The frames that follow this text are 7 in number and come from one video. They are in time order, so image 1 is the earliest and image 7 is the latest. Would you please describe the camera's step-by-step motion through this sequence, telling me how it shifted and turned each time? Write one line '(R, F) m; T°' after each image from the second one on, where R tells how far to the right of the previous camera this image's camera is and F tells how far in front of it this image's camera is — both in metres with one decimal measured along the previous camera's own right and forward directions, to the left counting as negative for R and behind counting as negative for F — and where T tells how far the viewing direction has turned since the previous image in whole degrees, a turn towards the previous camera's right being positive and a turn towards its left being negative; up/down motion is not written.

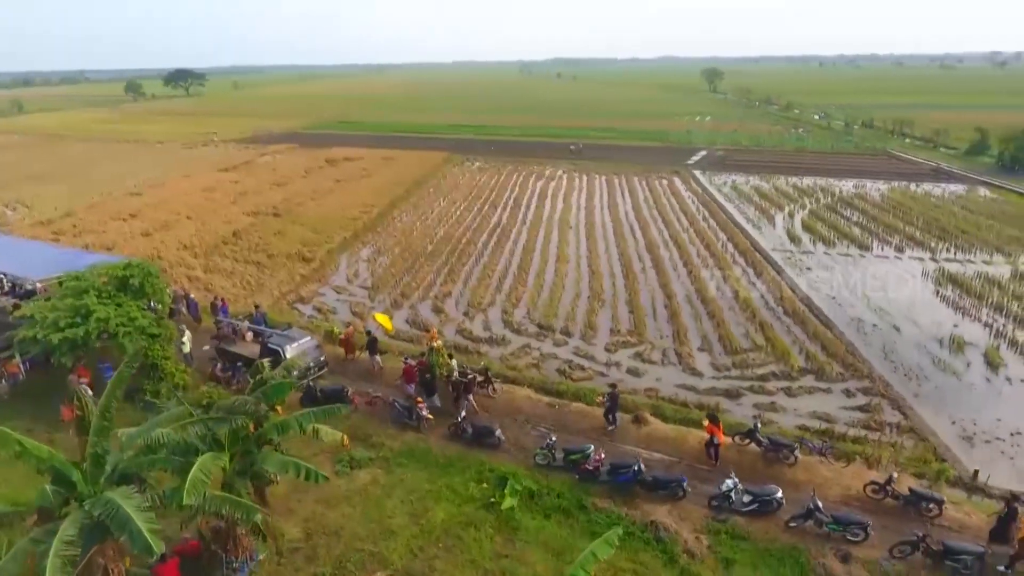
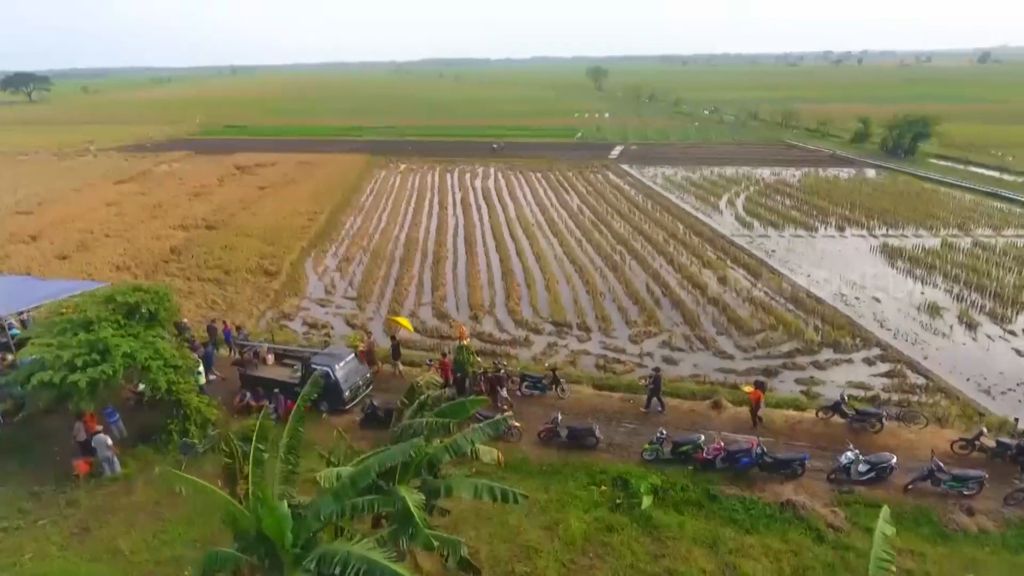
(-4.0, +0.8) m; +10°
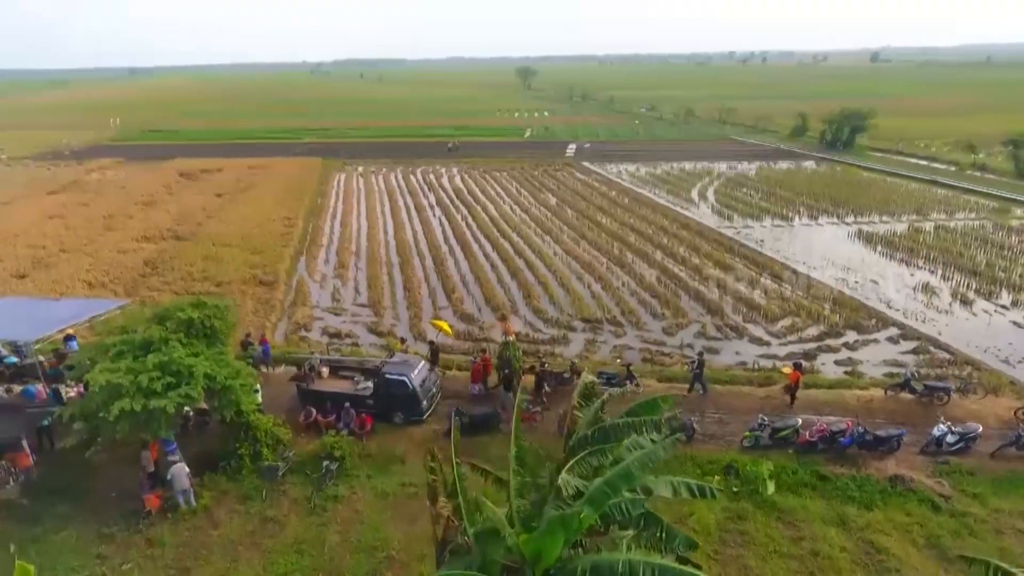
(-3.3, +0.4) m; +7°
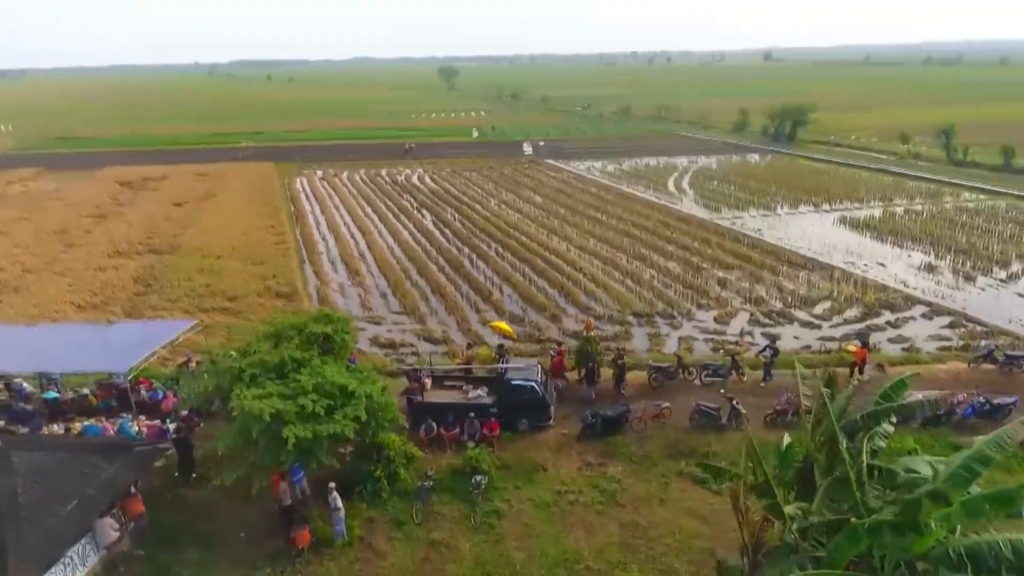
(-4.3, +0.6) m; +8°
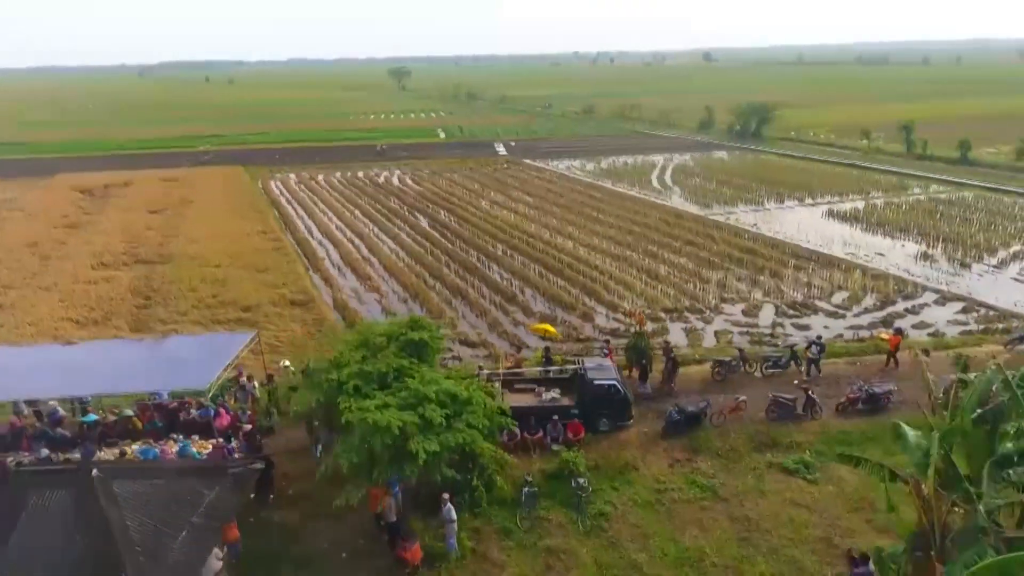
(-2.6, +0.3) m; +5°
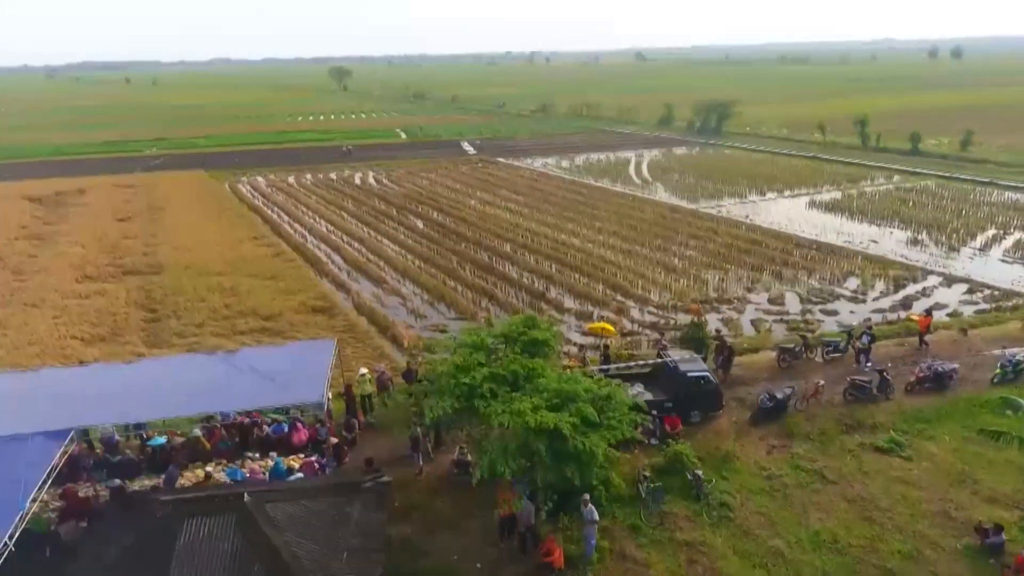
(-3.0, +0.4) m; +6°
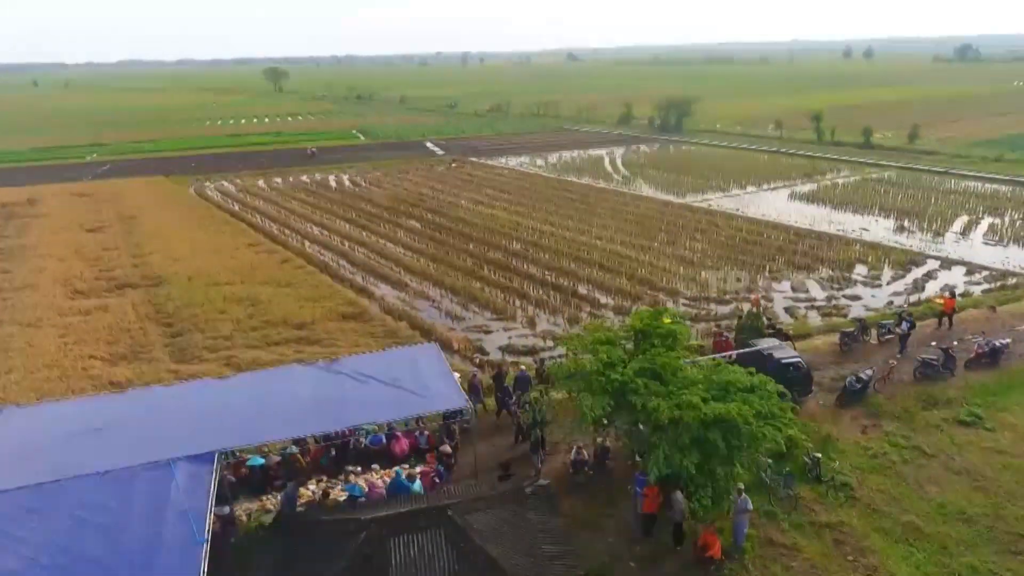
(-3.2, +0.4) m; +6°
